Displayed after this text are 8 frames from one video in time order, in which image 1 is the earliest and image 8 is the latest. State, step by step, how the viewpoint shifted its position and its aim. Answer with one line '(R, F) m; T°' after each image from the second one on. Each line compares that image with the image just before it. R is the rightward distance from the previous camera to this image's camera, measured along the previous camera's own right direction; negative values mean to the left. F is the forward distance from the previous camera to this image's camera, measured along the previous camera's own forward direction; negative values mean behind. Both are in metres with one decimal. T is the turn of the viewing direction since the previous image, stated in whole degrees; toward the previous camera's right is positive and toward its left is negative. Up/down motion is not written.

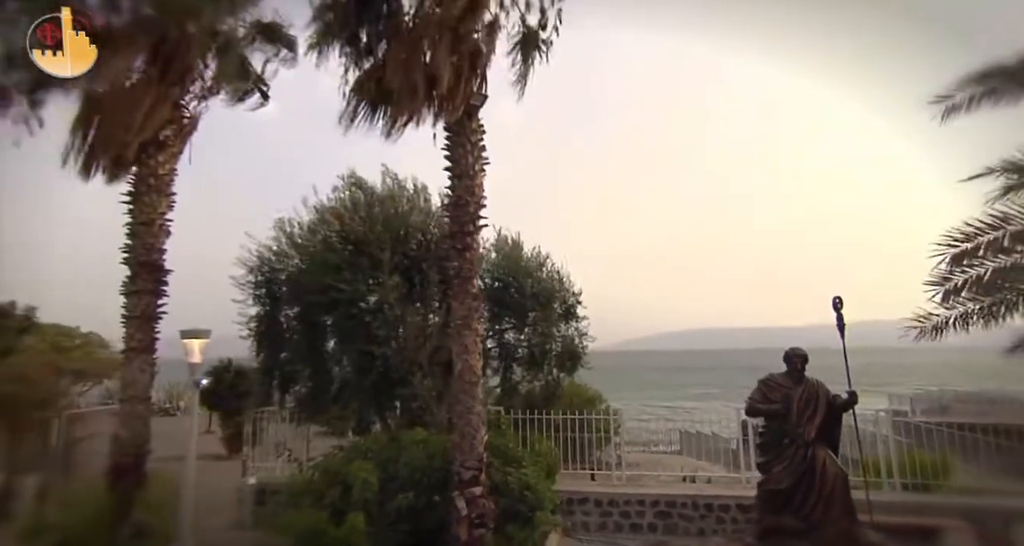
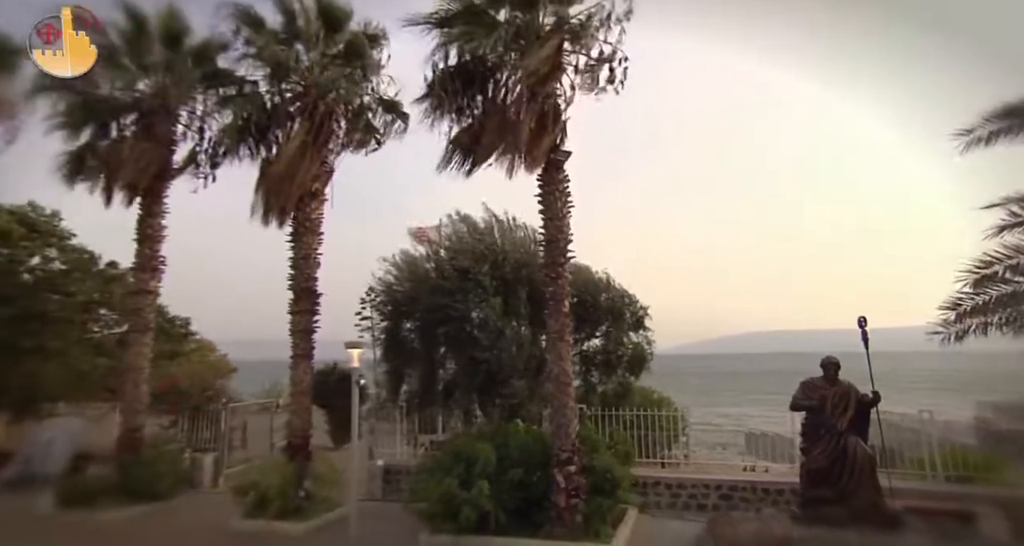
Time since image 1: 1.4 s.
(-0.3, -1.6) m; -6°
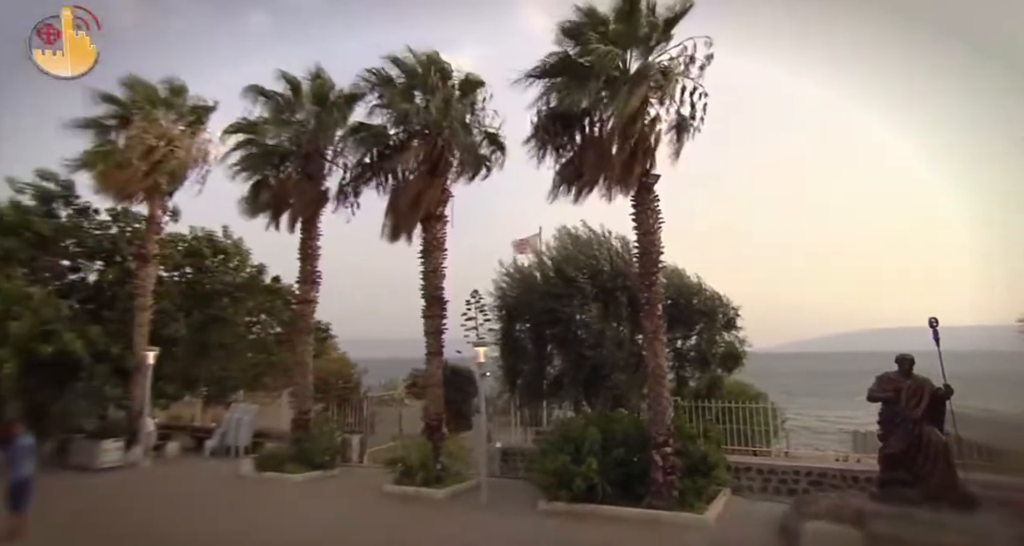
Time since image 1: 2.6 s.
(-0.1, -1.4) m; -9°
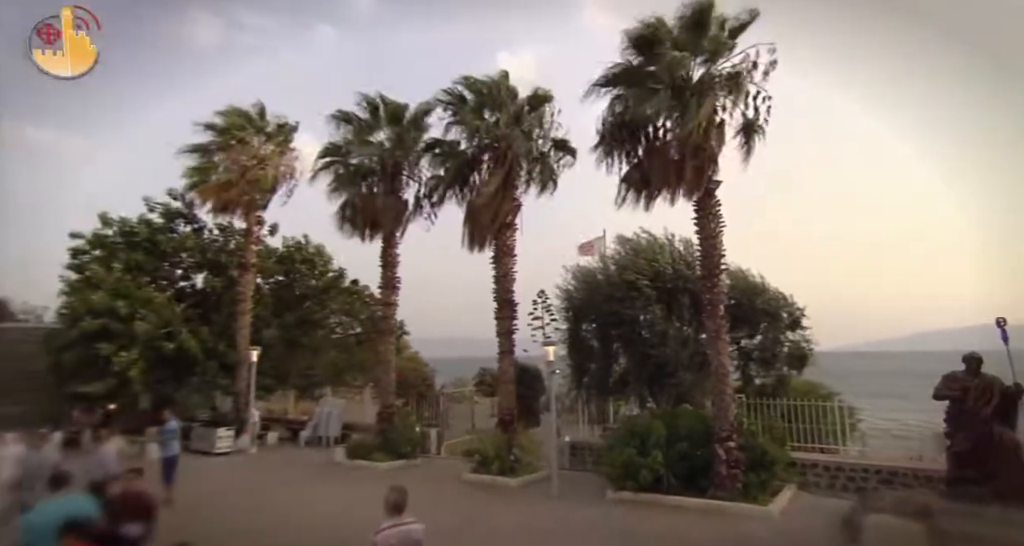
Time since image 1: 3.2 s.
(0.0, -0.6) m; -6°
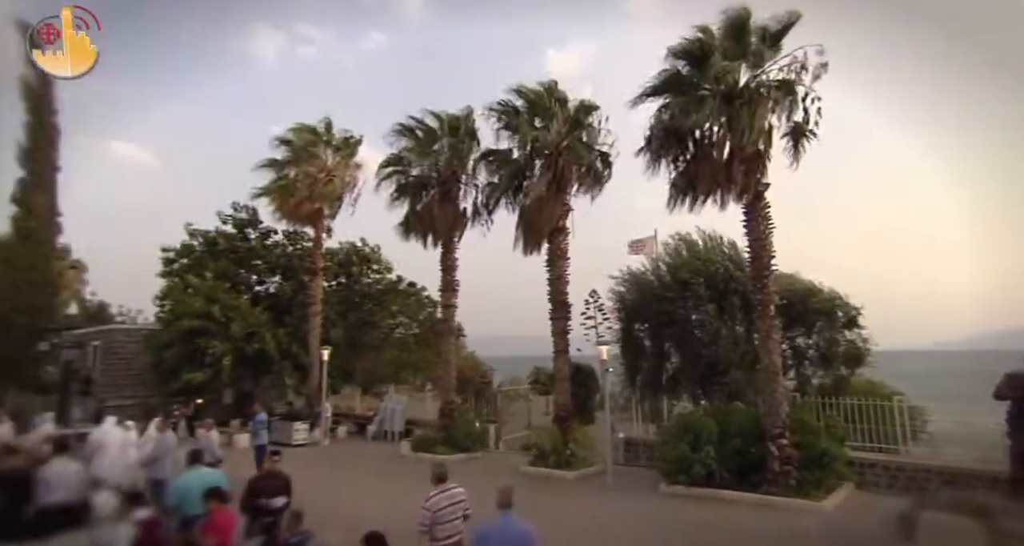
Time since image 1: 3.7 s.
(0.0, -0.5) m; -5°
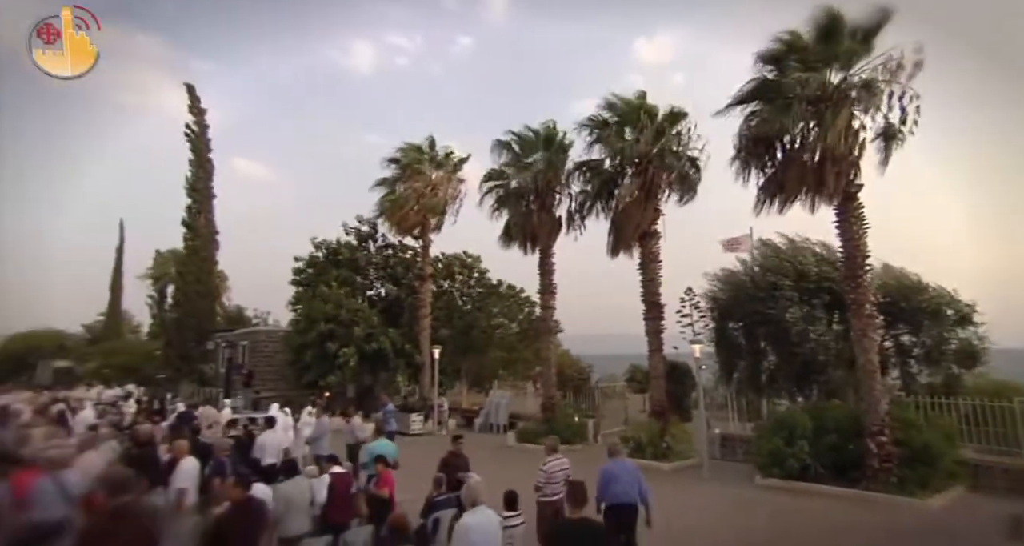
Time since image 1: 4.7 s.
(0.0, -0.9) m; -9°
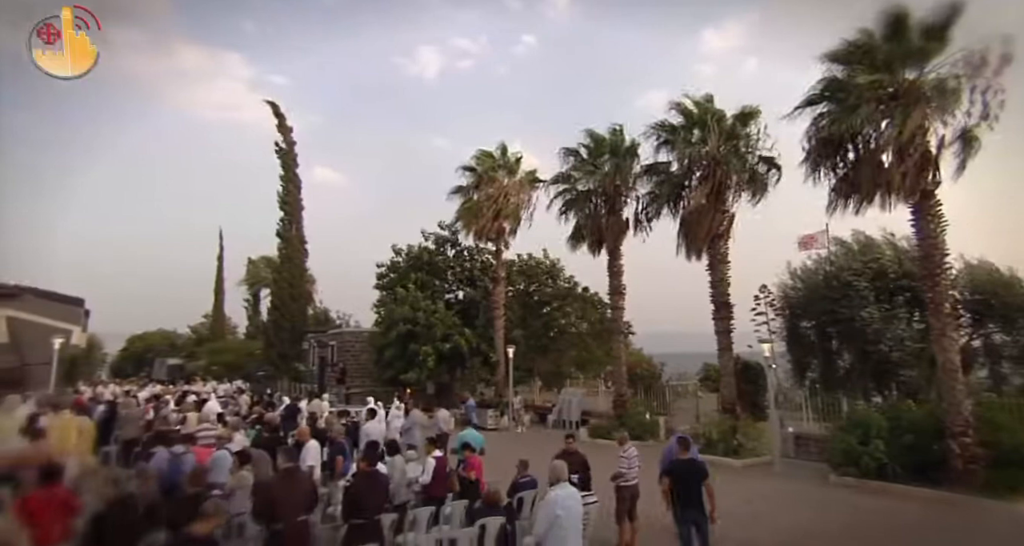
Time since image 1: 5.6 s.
(0.0, -0.6) m; -7°
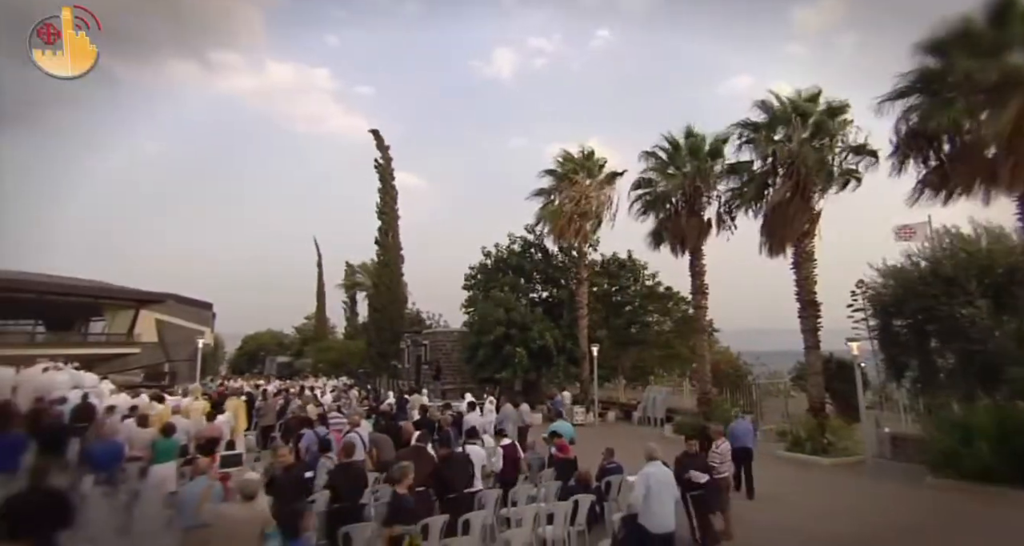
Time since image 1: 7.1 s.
(0.0, -0.5) m; -8°
